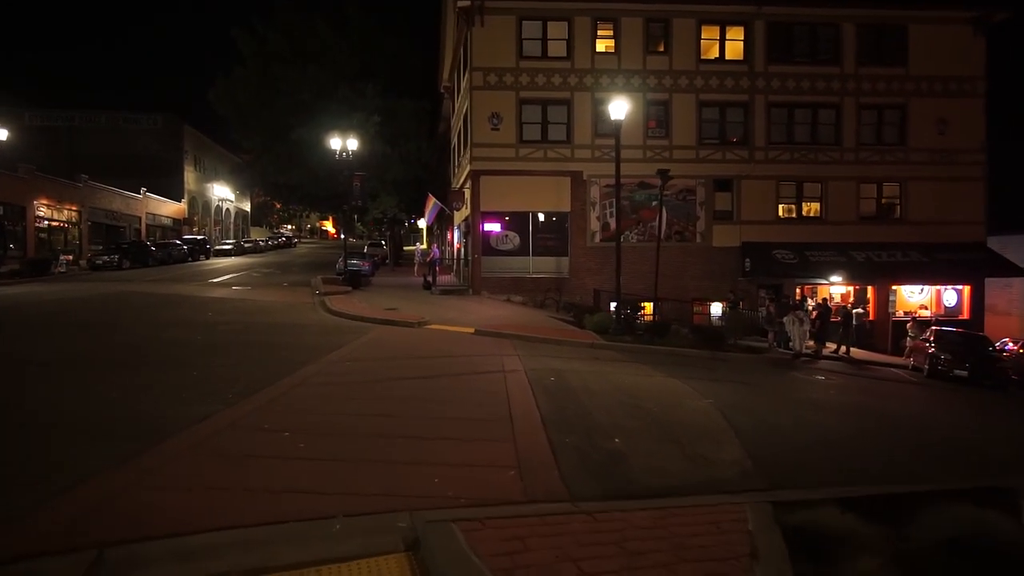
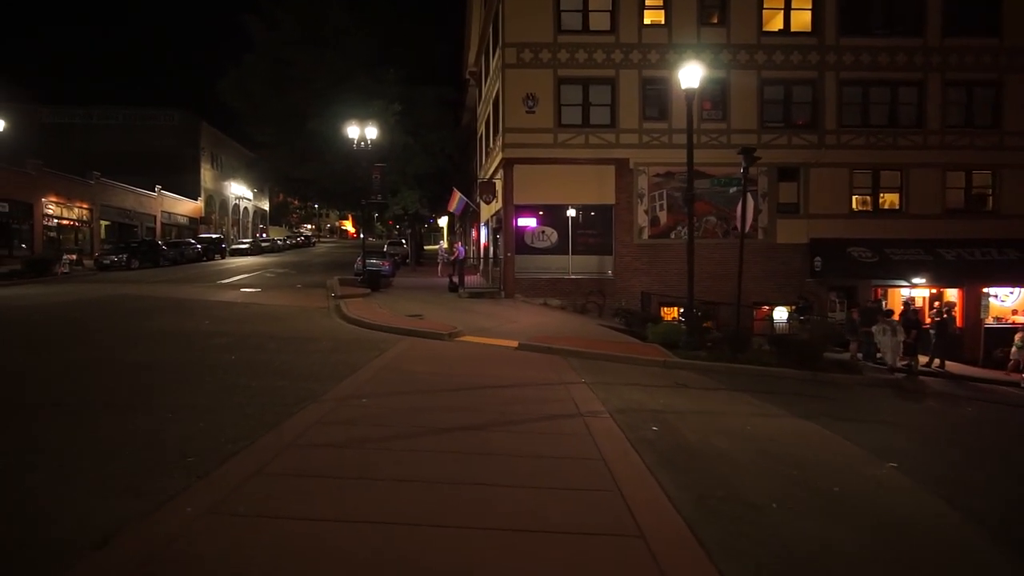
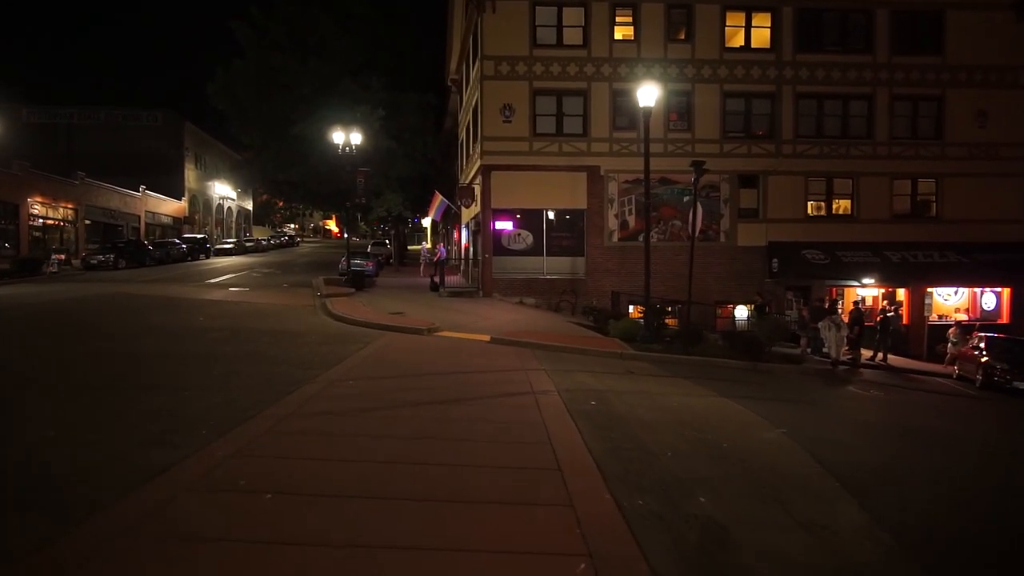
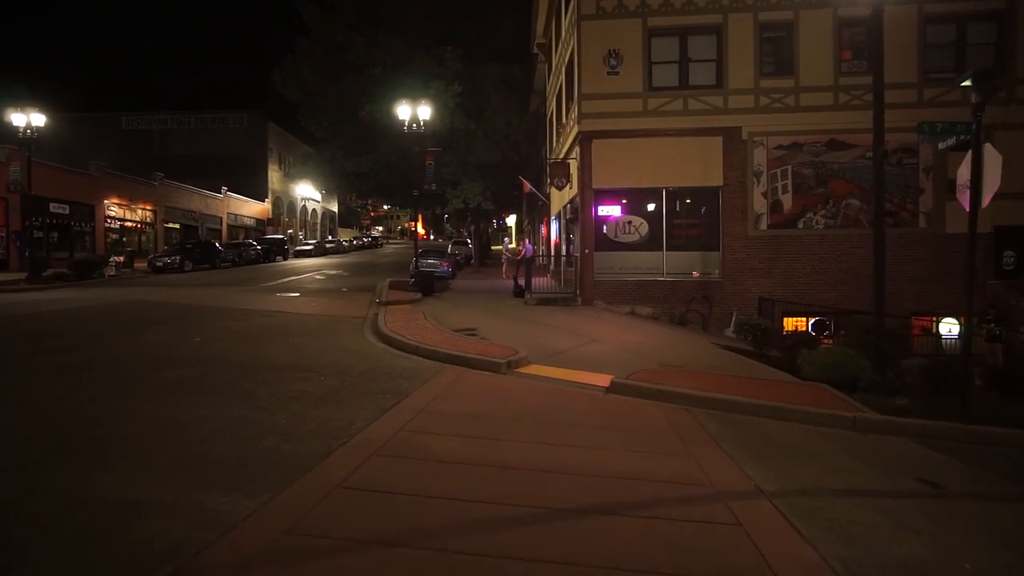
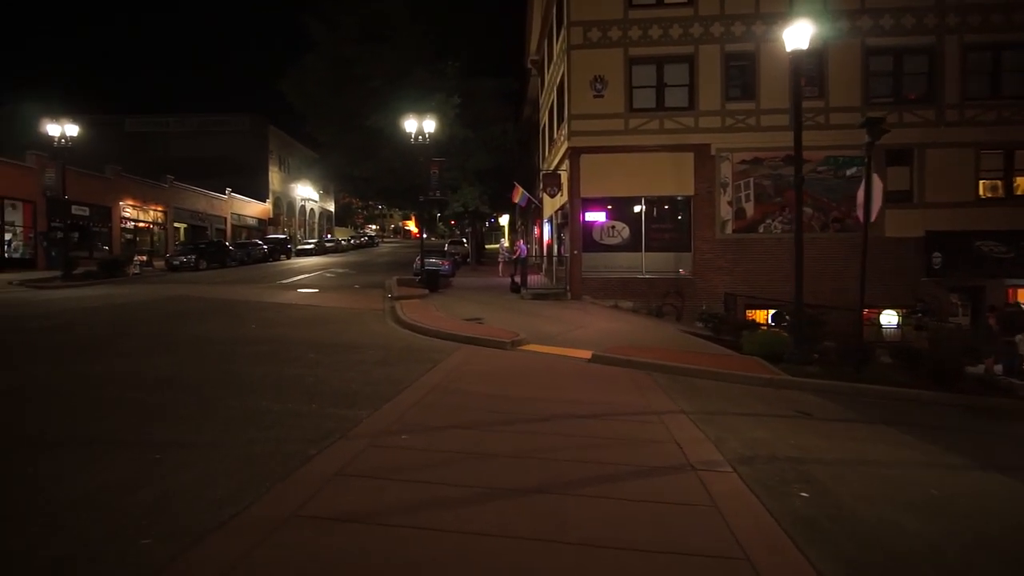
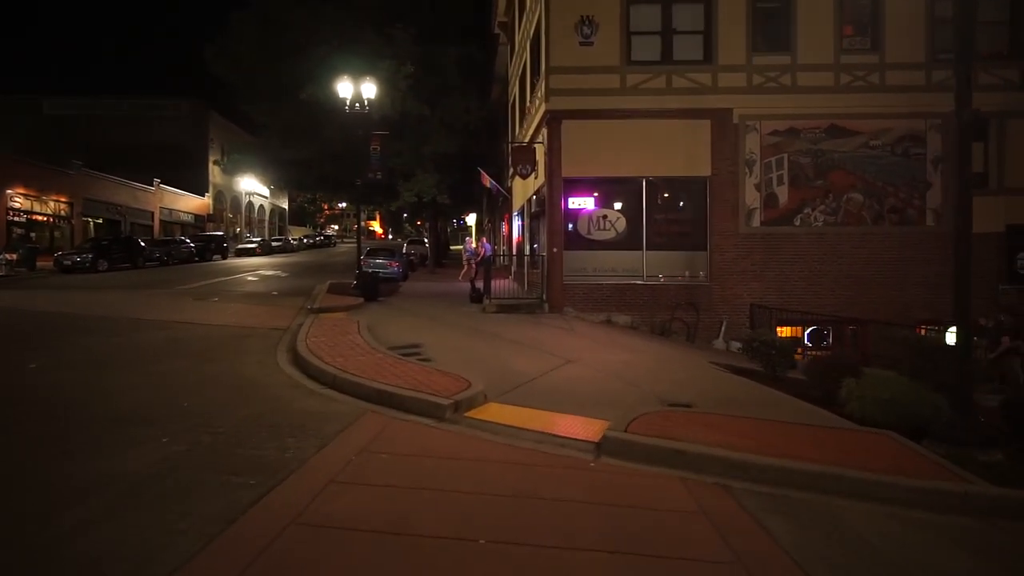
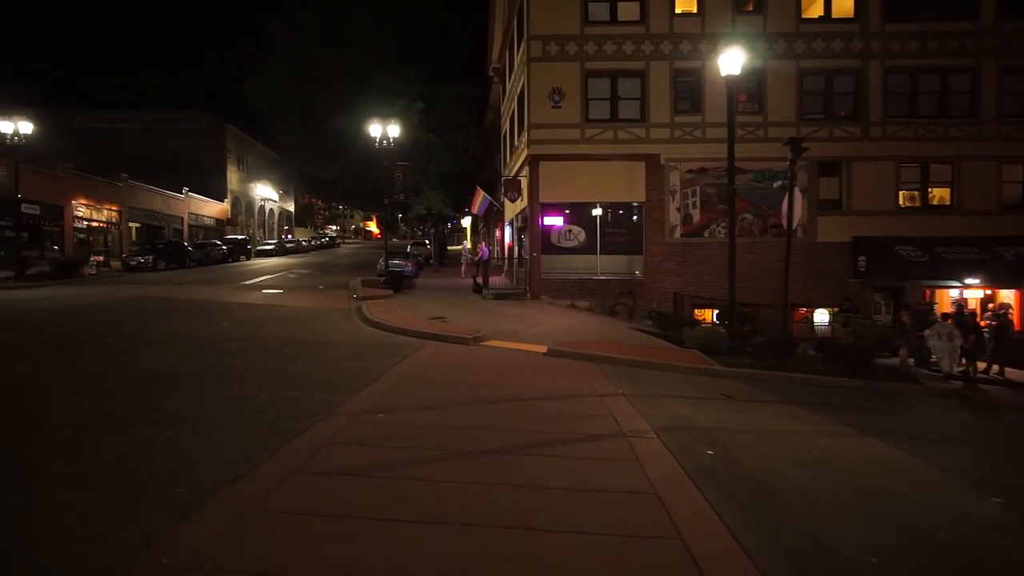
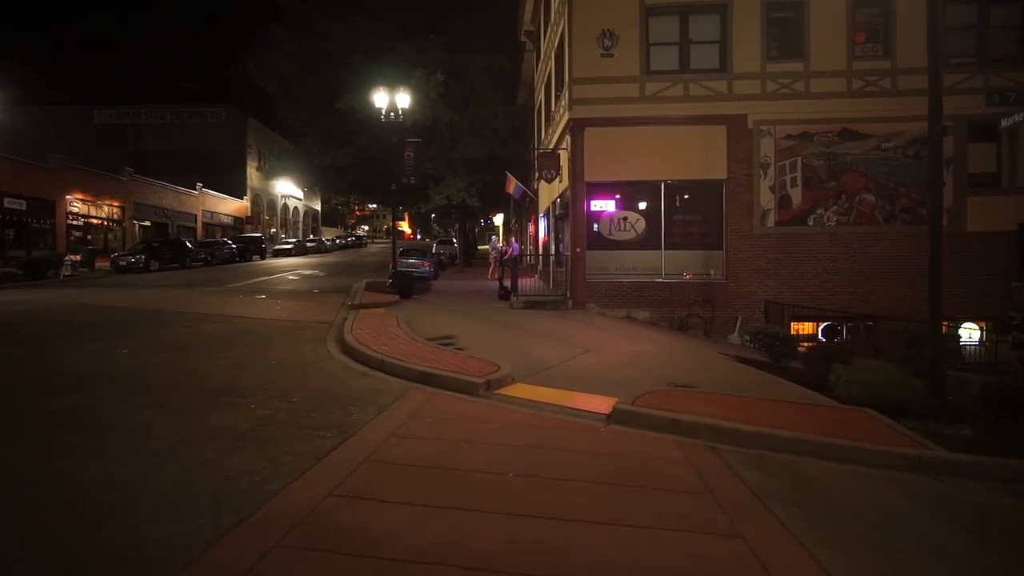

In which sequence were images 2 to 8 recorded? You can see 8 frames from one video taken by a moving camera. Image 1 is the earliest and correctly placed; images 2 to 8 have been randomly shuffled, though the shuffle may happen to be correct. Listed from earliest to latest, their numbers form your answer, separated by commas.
3, 2, 7, 5, 4, 8, 6
